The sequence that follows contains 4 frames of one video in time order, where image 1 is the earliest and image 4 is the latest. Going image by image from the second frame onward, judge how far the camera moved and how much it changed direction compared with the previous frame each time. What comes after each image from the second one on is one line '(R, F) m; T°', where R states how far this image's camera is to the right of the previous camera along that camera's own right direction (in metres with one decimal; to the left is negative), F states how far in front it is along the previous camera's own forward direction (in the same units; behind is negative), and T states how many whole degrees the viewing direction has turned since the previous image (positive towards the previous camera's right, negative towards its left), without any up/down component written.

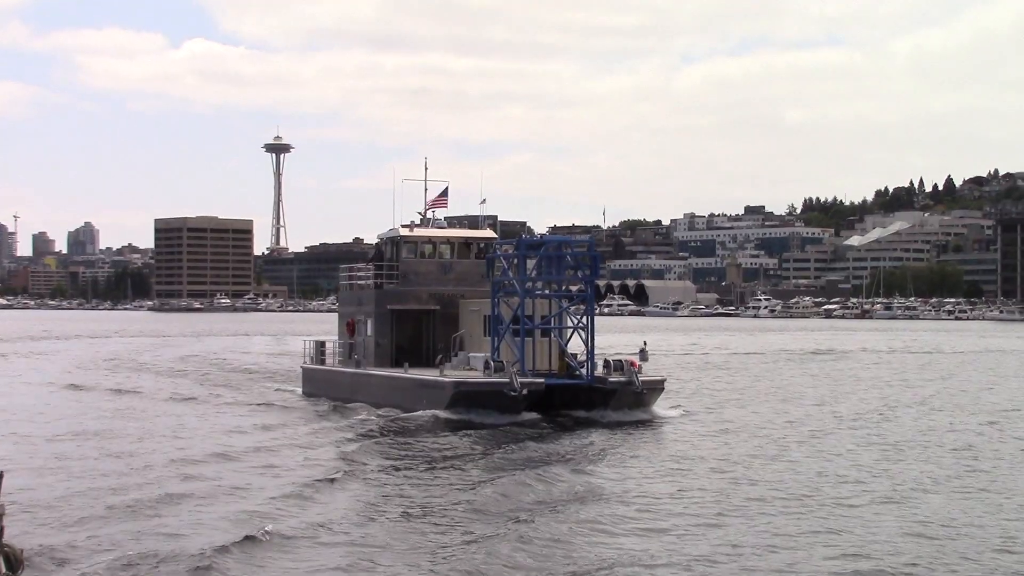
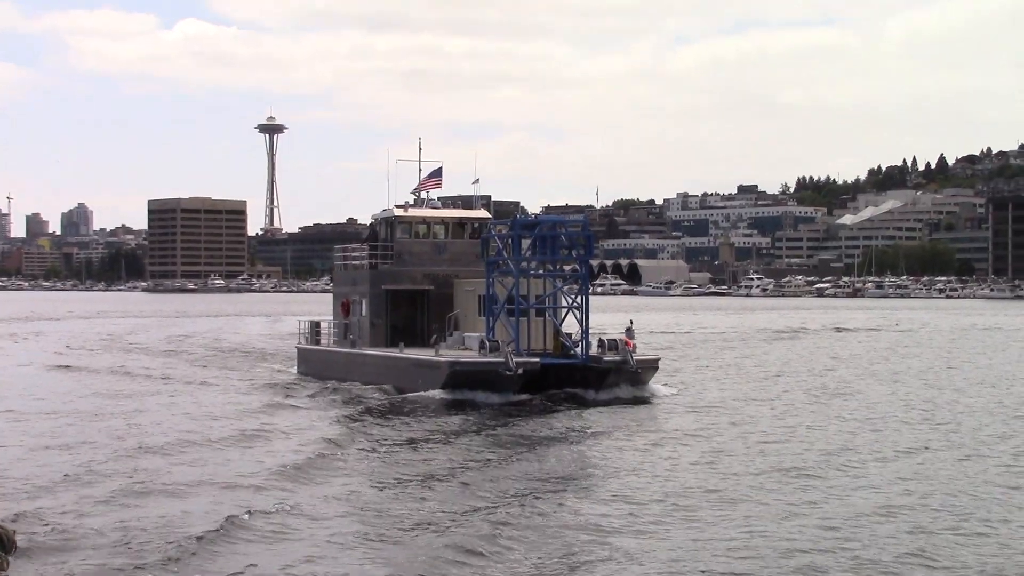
(0.0, -0.3) m; 0°
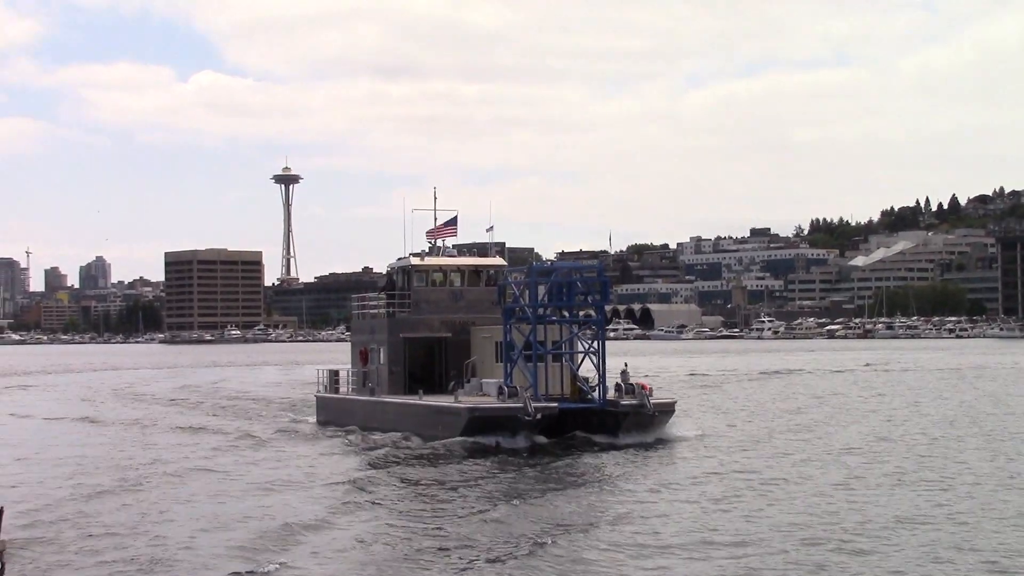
(0.0, -0.8) m; -1°
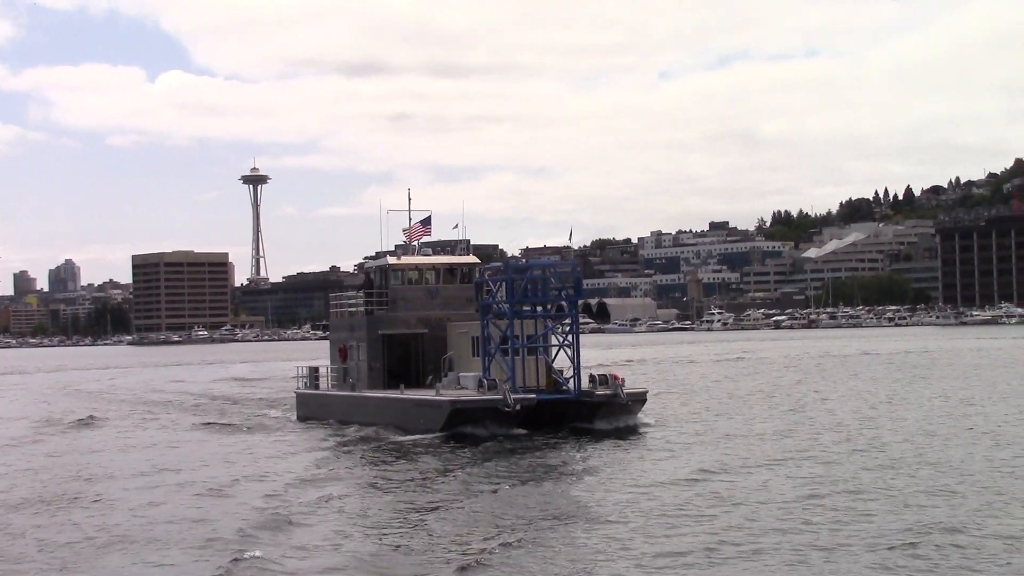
(-0.2, -2.9) m; +2°
